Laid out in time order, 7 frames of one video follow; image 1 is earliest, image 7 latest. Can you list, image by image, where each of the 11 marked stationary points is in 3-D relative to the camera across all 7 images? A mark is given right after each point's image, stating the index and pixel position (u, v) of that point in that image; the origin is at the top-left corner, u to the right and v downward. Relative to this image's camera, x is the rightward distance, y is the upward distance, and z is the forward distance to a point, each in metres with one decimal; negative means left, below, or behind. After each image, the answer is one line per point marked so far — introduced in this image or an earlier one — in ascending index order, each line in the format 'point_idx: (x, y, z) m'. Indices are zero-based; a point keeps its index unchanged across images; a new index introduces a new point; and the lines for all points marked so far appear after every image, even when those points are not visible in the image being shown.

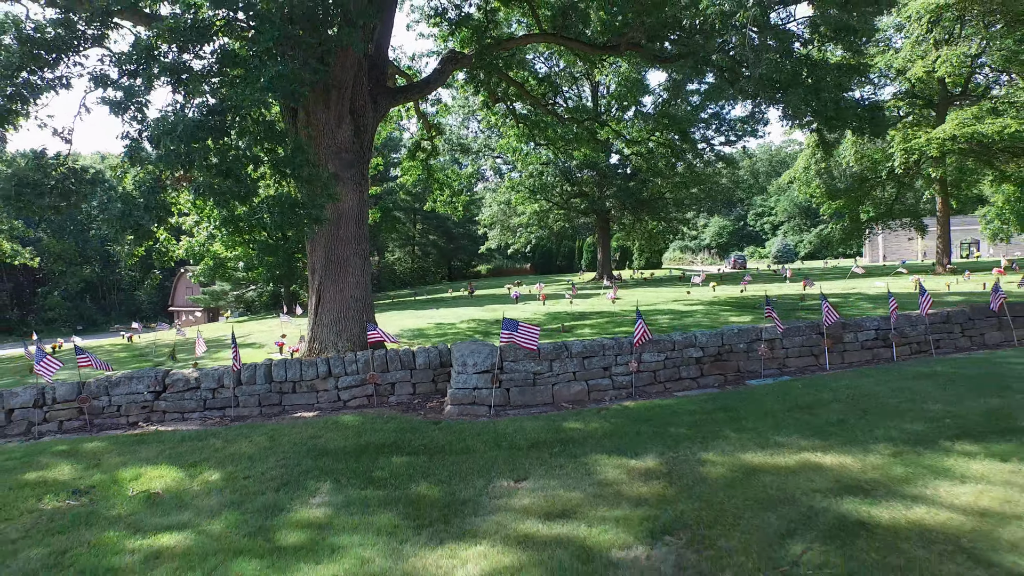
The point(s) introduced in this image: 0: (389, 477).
0: (-0.9, -1.3, +4.4) m
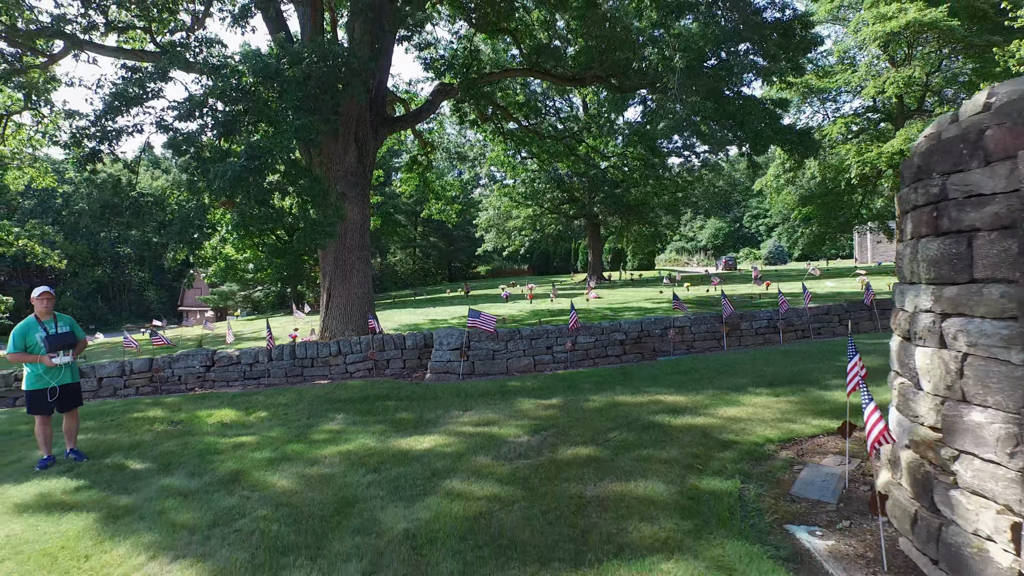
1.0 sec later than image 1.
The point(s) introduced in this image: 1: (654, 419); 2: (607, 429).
0: (-1.5, -1.3, +6.7) m
1: (+1.3, -1.2, +5.7) m
2: (+0.8, -1.2, +5.4) m
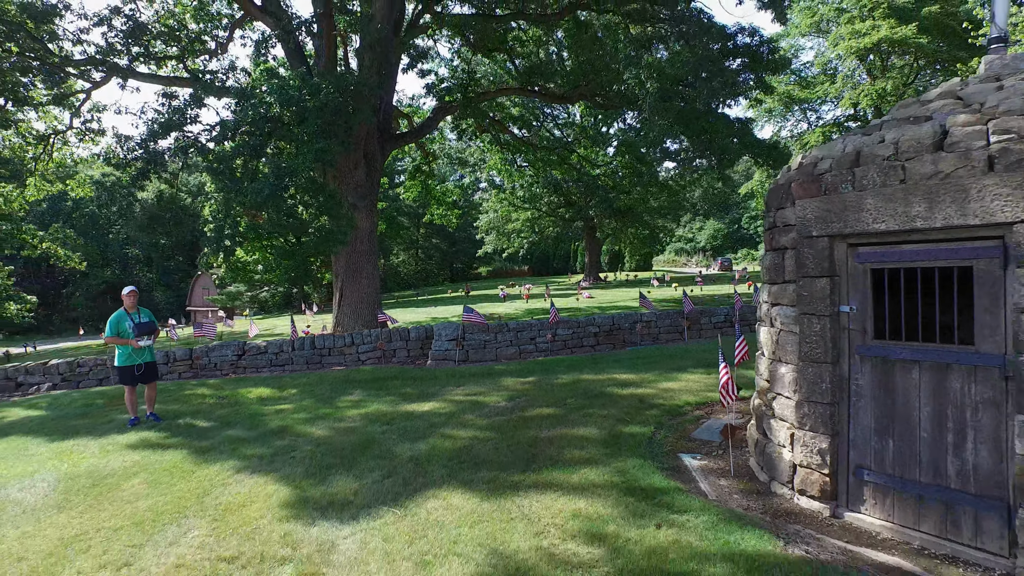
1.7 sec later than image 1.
0: (-1.7, -1.3, +8.2) m
1: (+1.1, -1.2, +7.2) m
2: (+0.6, -1.2, +6.9) m
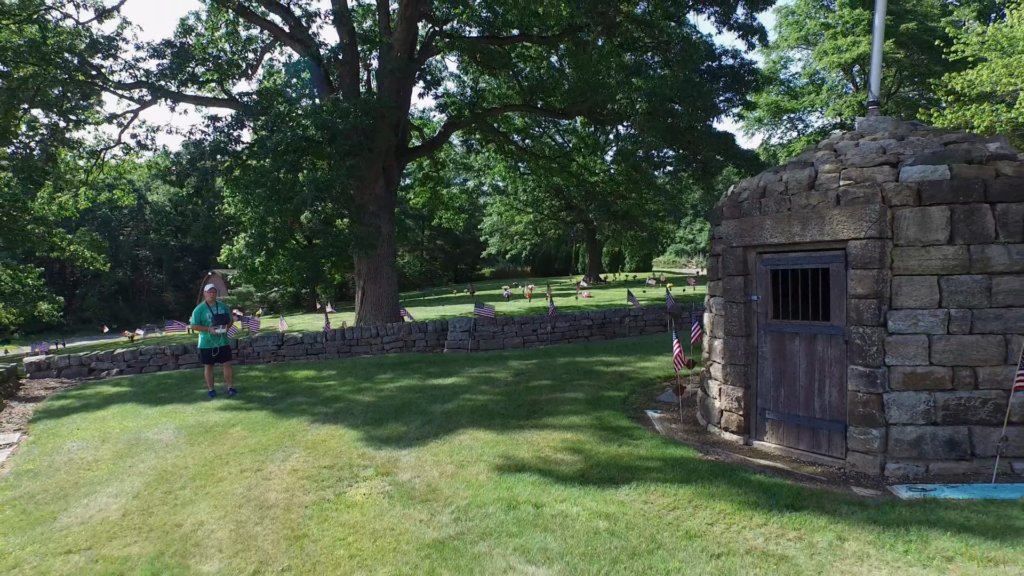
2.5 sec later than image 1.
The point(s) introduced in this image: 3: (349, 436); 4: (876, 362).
0: (-1.6, -1.3, +9.9) m
1: (+1.2, -1.1, +8.8) m
2: (+0.7, -1.2, +8.5) m
3: (-1.5, -1.4, +5.8) m
4: (+2.6, -0.5, +4.4) m
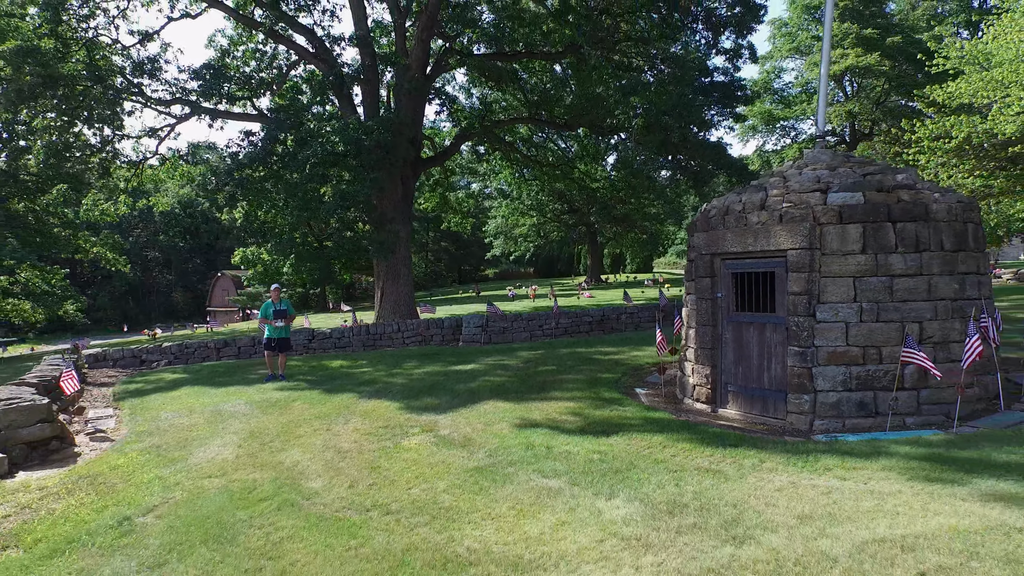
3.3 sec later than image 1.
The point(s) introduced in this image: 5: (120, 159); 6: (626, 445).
0: (-1.4, -1.3, +11.2) m
1: (+1.3, -1.1, +10.2) m
2: (+0.9, -1.2, +9.9) m
3: (-1.4, -1.4, +7.2) m
4: (+2.8, -0.5, +5.7) m
5: (-10.3, +3.4, +16.1) m
6: (+1.0, -1.3, +5.1) m
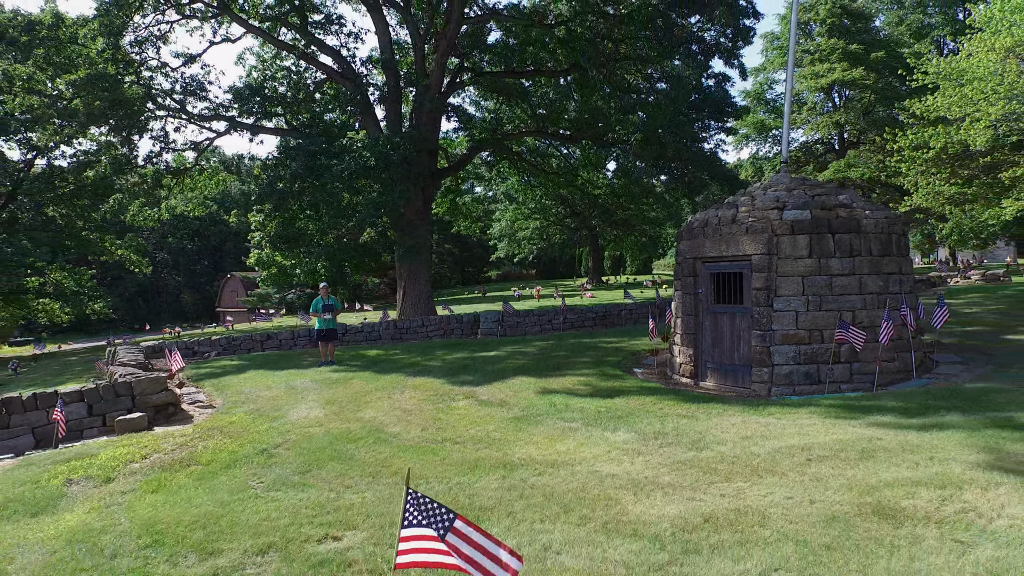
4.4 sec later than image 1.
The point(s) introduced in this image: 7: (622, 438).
0: (-1.1, -1.3, +12.9) m
1: (+1.7, -1.1, +11.8) m
2: (+1.2, -1.1, +11.5) m
3: (-1.1, -1.4, +8.8) m
4: (+3.1, -0.5, +7.4) m
5: (-10.0, +3.4, +17.7) m
6: (+1.3, -1.3, +6.8) m
7: (+1.0, -1.3, +5.3) m
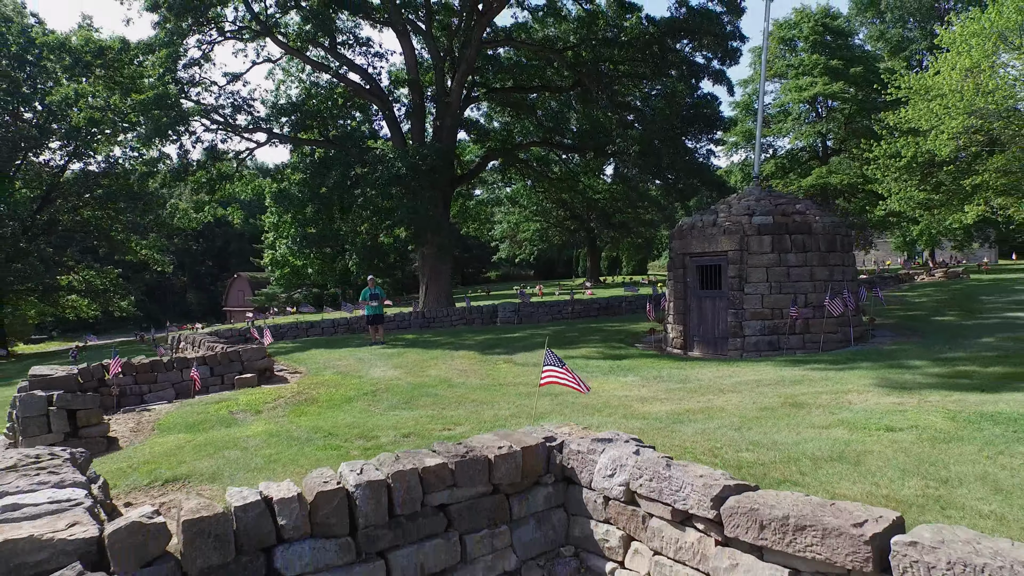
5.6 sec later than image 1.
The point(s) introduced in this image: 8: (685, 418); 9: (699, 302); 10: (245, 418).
0: (-0.7, -1.1, +15.0) m
1: (+2.1, -0.9, +13.9) m
2: (+1.6, -1.0, +13.7) m
3: (-0.6, -1.2, +10.9) m
4: (+3.5, -0.3, +9.5) m
5: (-9.6, +3.6, +19.7) m
6: (+1.7, -1.1, +8.9) m
7: (+1.4, -1.1, +7.4) m
8: (+1.5, -1.1, +5.4) m
9: (+3.1, -0.2, +10.2) m
10: (-3.1, -1.5, +7.2) m
